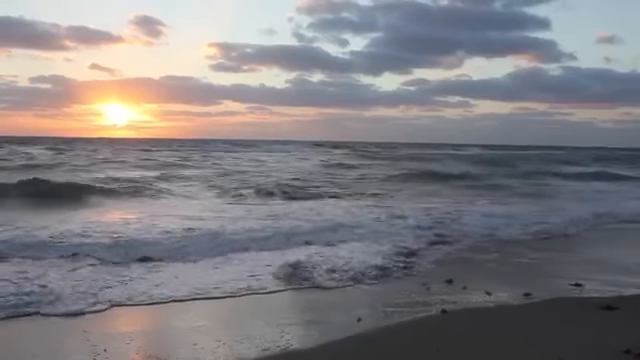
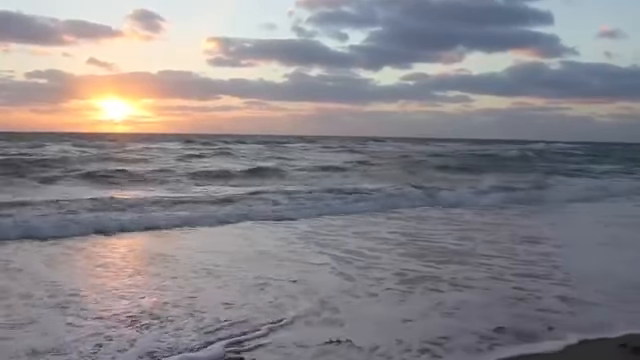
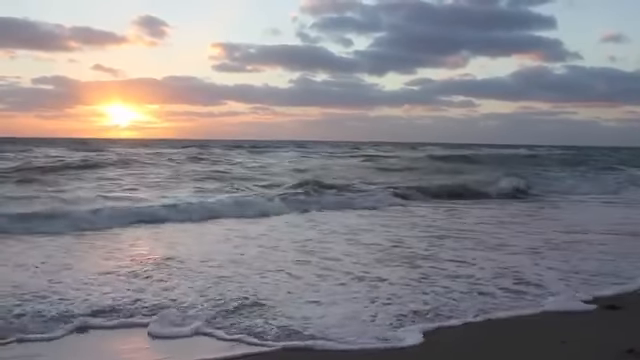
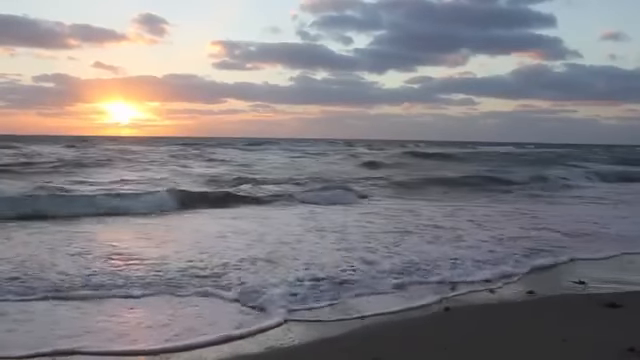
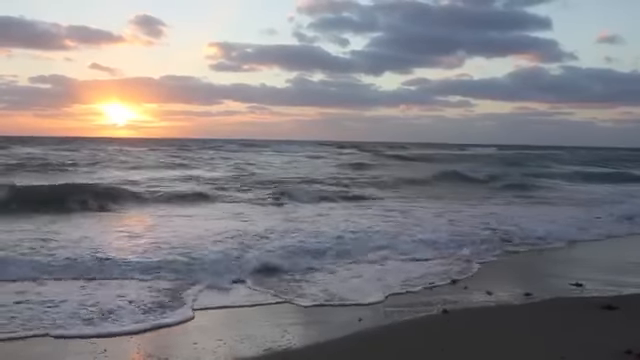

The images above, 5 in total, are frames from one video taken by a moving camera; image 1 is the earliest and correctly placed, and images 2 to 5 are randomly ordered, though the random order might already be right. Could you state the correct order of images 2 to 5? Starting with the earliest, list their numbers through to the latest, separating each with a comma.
5, 4, 3, 2
